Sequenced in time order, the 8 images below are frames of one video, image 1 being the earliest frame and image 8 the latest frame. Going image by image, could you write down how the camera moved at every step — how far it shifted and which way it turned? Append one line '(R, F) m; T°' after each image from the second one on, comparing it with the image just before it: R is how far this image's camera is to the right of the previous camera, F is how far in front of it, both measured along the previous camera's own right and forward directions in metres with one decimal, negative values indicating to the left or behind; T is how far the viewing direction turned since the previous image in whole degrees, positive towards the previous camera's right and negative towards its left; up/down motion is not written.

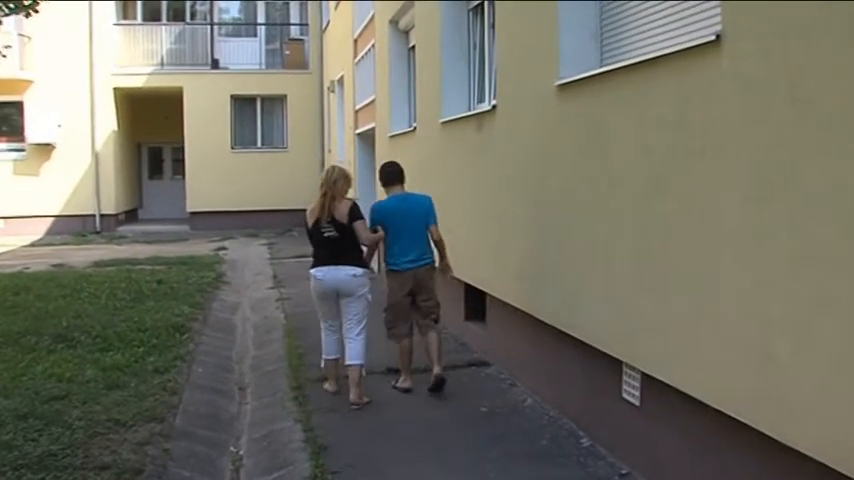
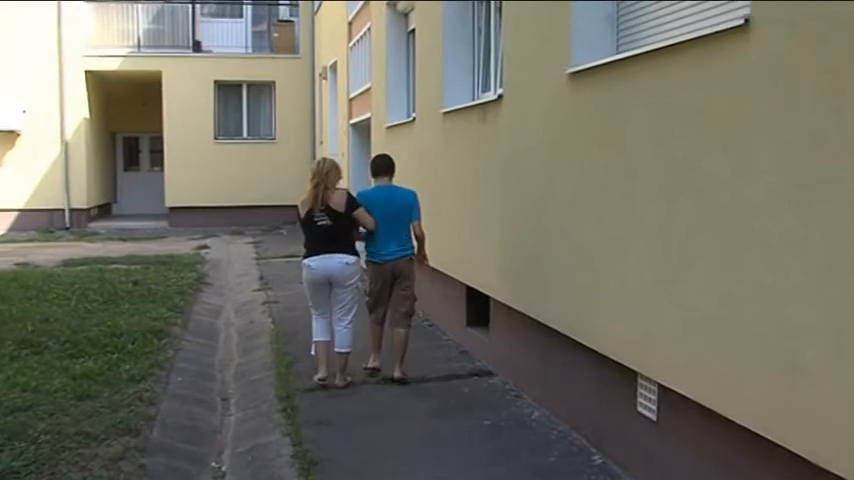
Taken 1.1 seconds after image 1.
(0.0, +0.6) m; 0°
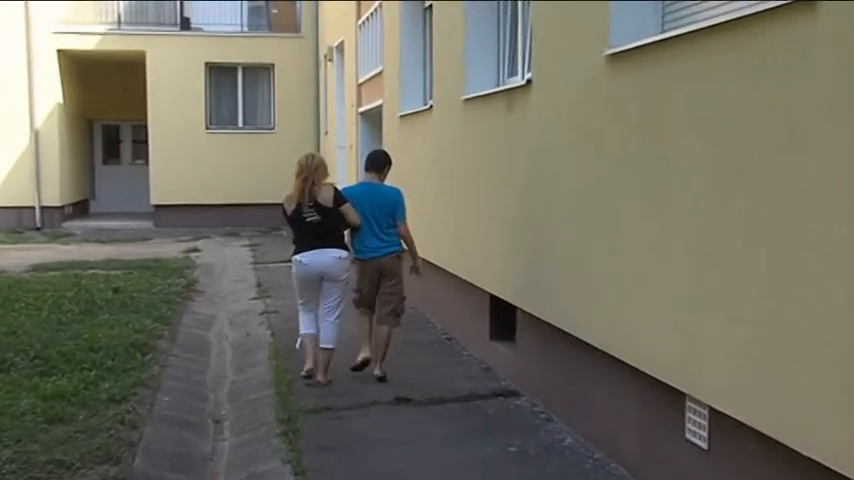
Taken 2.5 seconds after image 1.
(0.0, +0.9) m; -1°
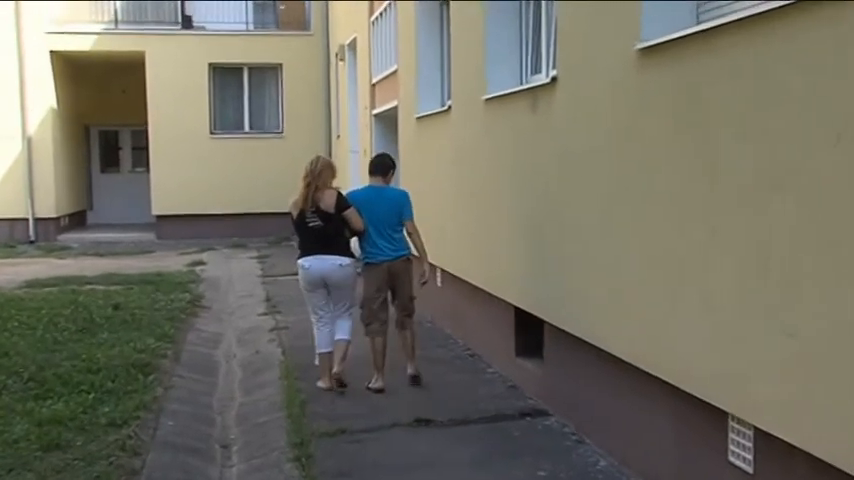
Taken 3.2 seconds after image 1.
(0.0, +0.4) m; -1°
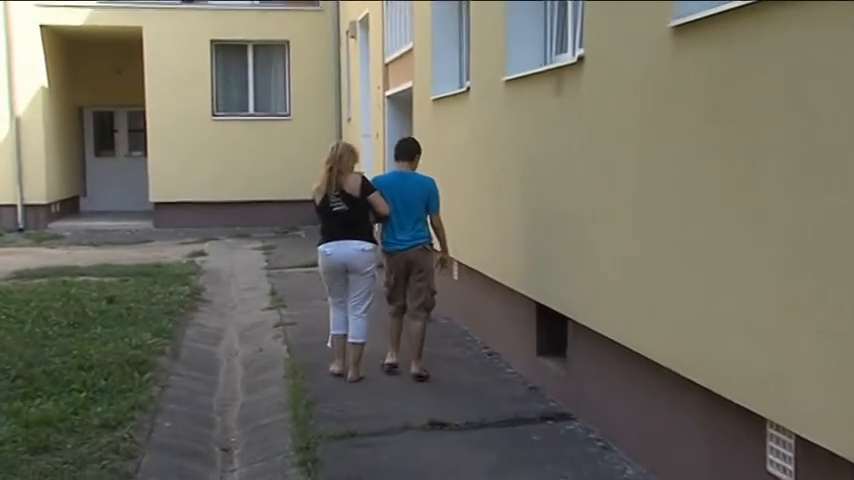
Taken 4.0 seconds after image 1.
(0.0, +0.4) m; -1°
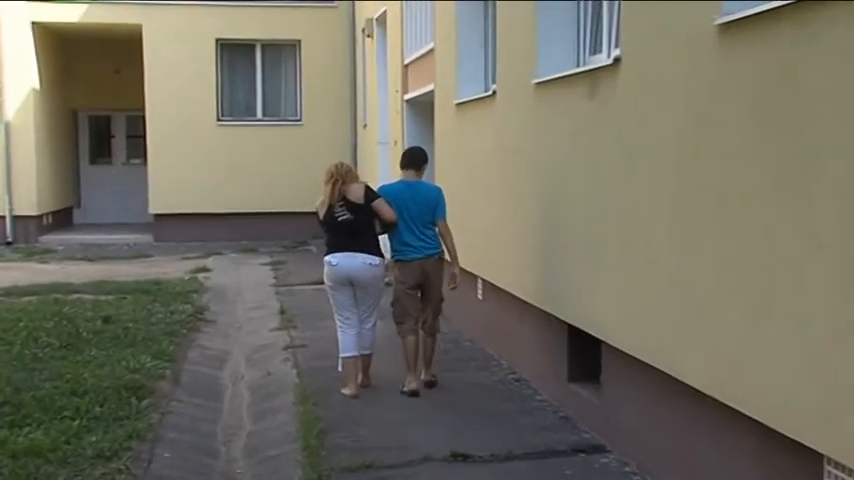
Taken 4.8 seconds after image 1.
(0.0, +0.5) m; -1°
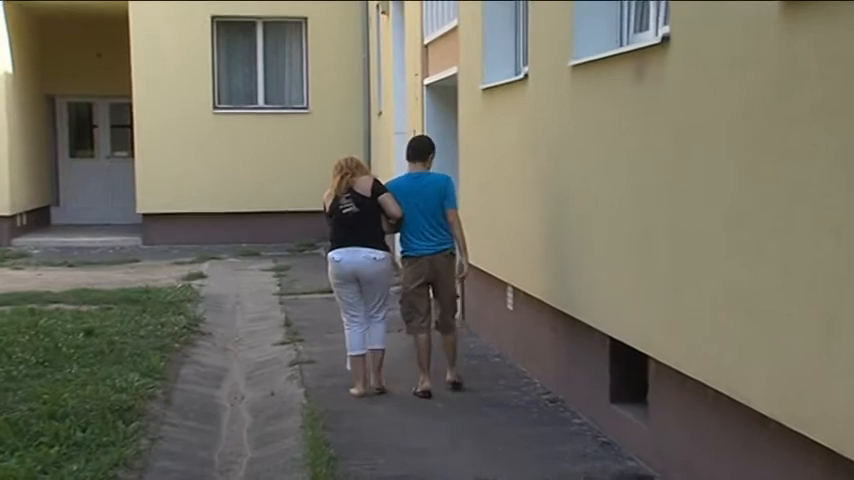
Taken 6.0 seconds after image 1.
(0.0, +0.6) m; -1°
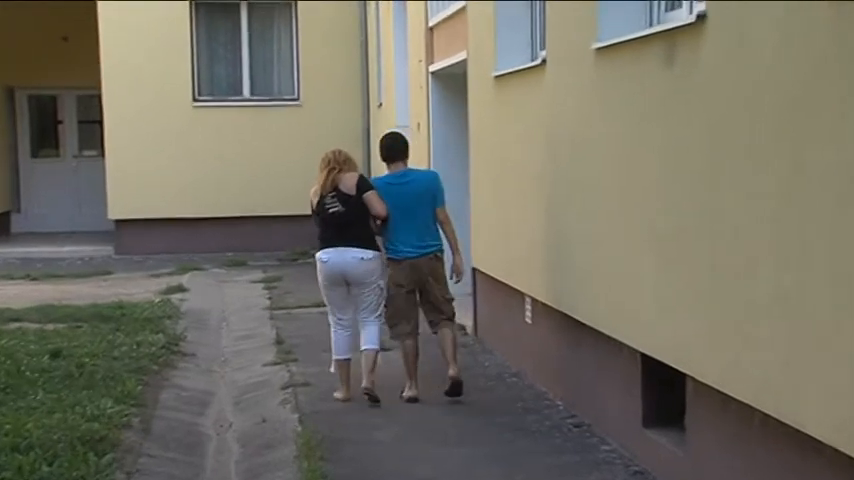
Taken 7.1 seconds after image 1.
(0.0, +0.5) m; 0°
